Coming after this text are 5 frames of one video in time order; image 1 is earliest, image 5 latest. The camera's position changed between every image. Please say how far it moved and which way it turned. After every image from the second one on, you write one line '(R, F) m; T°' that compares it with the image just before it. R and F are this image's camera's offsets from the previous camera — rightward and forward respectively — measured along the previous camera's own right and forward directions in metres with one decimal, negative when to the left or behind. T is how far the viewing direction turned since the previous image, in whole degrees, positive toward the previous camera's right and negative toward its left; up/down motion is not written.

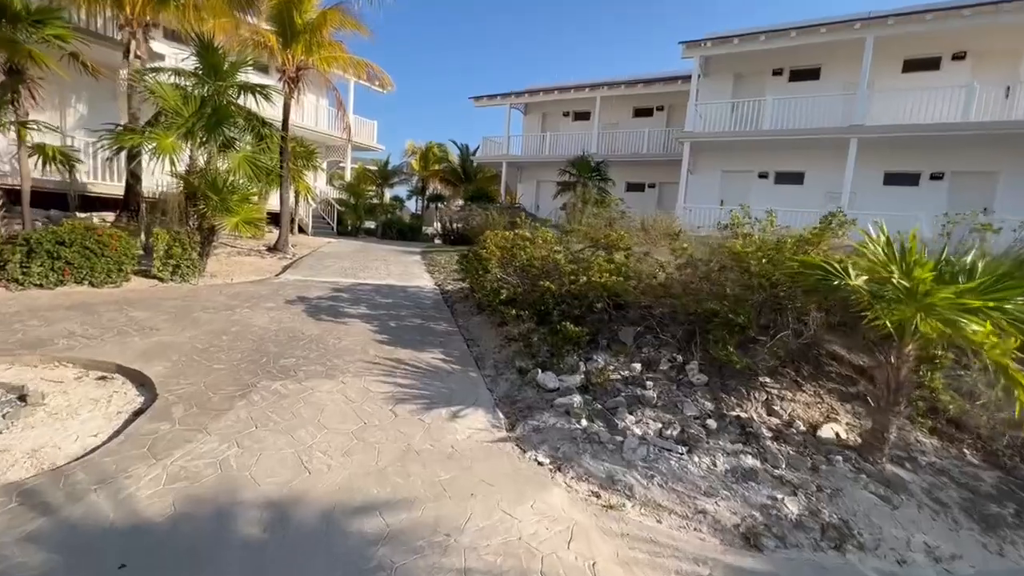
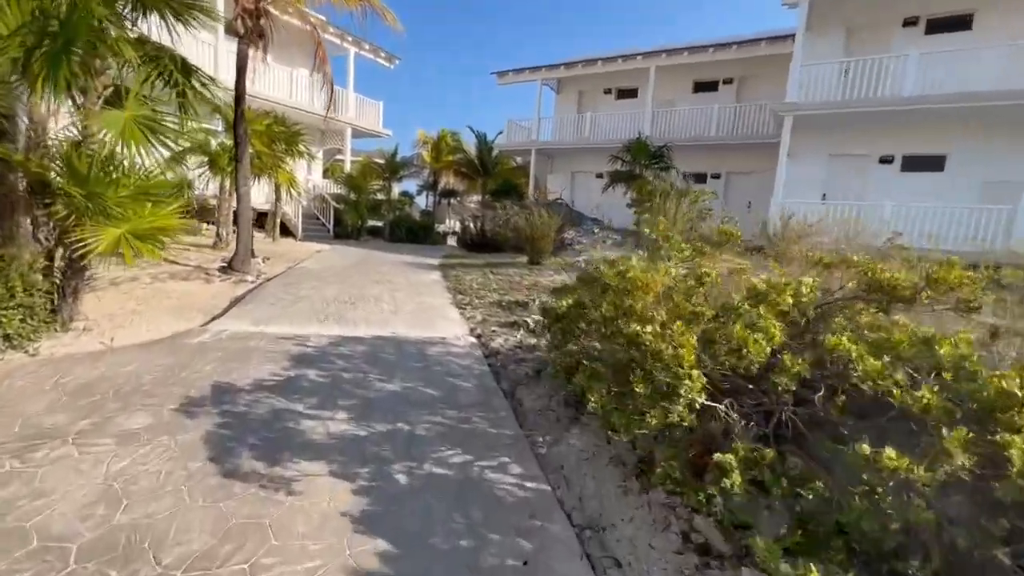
(-1.0, +4.2) m; -1°
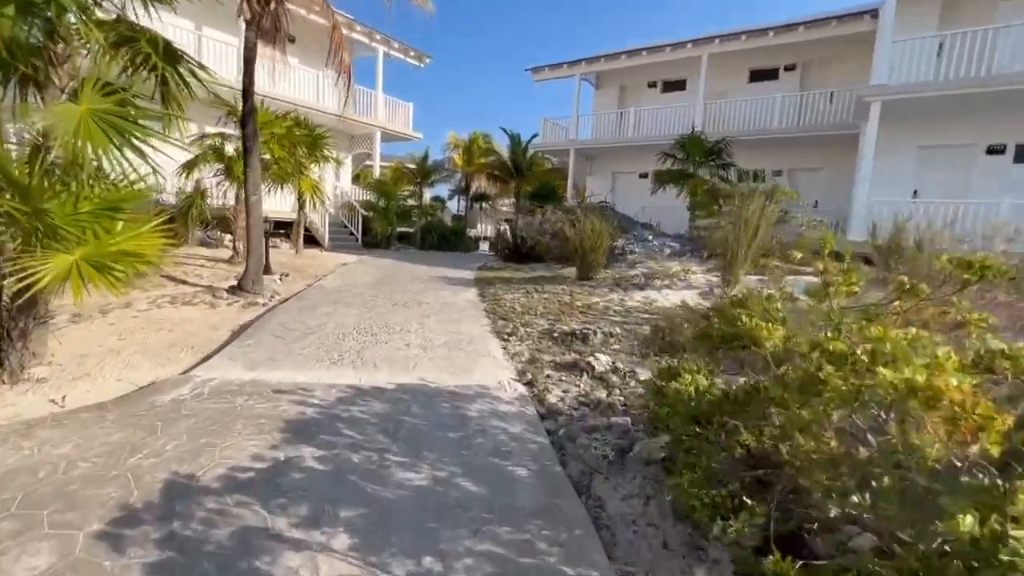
(-0.3, +1.4) m; -4°
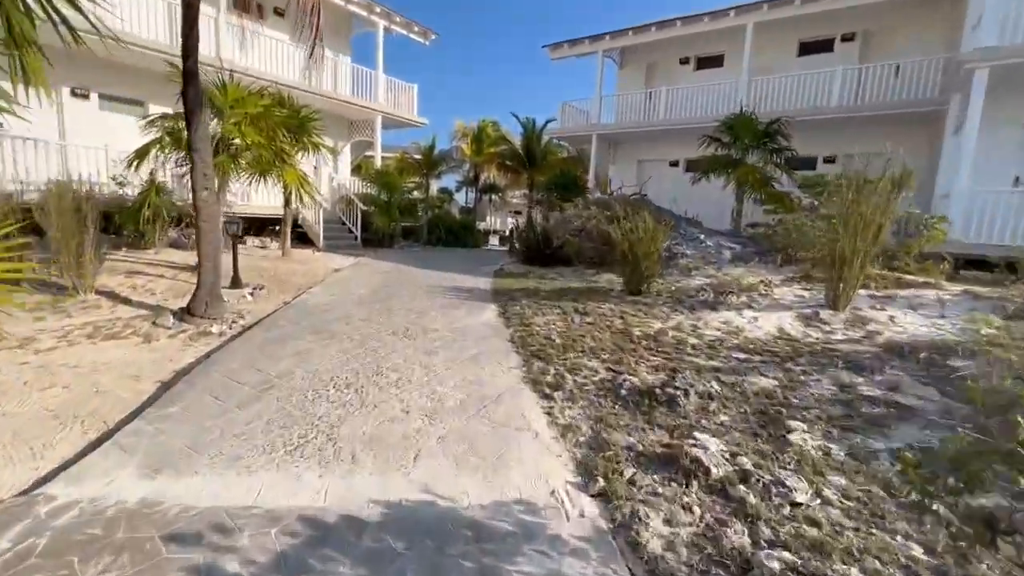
(-0.3, +1.9) m; -1°
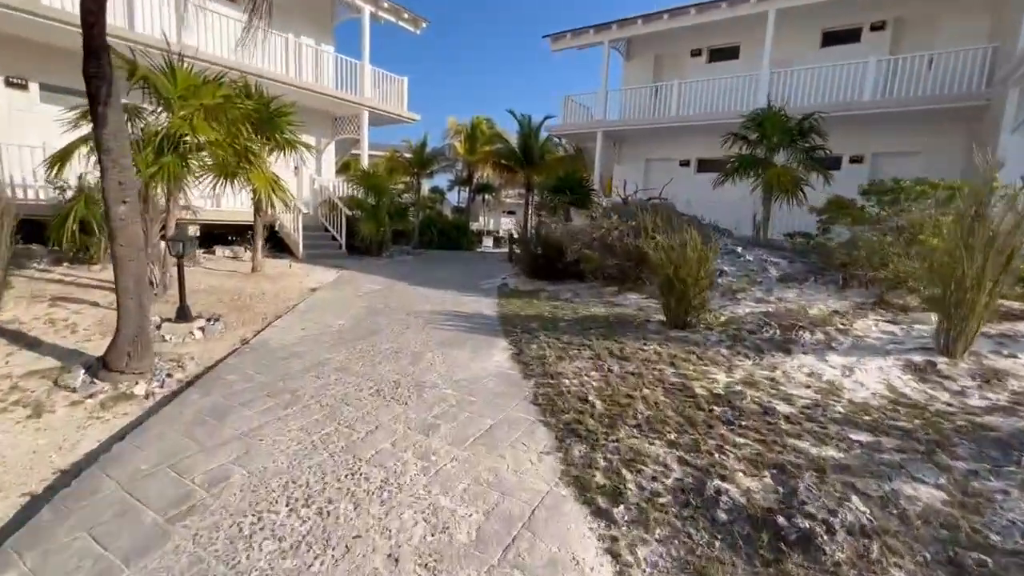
(-0.3, +1.4) m; +1°
